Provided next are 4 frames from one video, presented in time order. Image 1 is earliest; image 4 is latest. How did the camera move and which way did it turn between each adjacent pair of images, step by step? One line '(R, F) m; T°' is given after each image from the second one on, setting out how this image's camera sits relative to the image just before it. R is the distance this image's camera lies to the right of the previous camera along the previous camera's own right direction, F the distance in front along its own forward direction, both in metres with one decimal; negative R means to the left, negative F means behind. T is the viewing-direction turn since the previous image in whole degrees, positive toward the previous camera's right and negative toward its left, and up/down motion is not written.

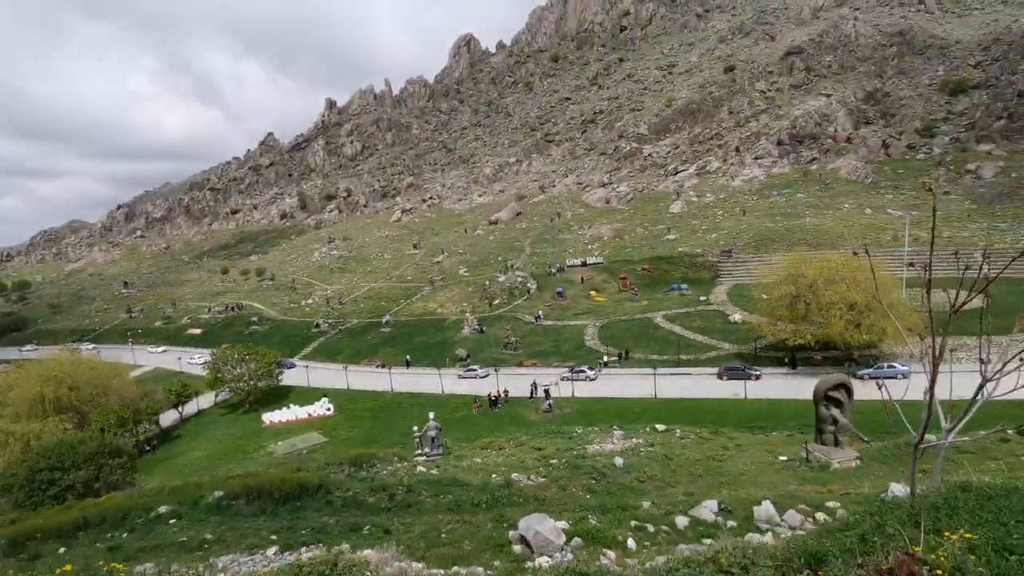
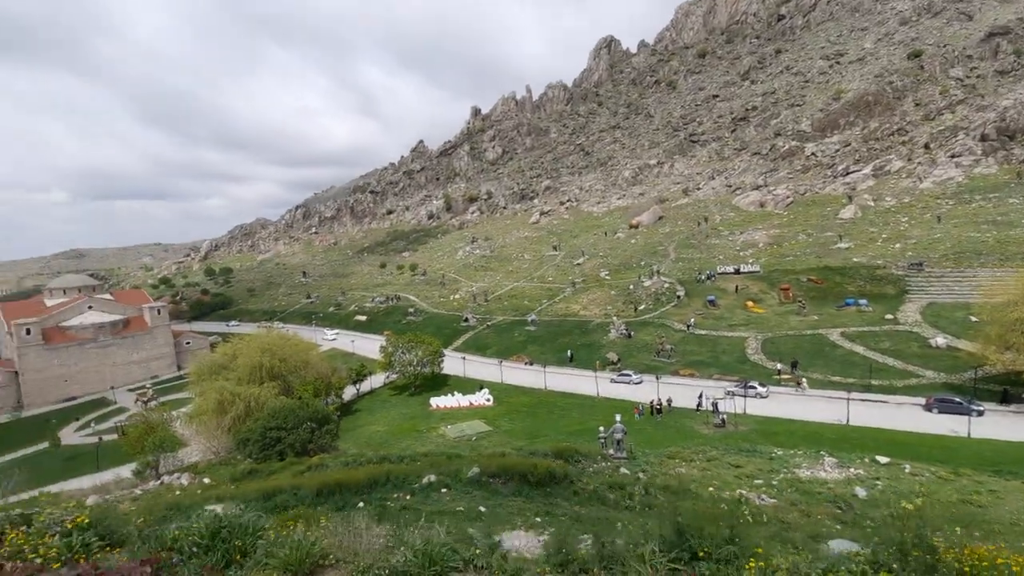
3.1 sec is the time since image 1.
(-2.1, -0.4) m; -14°
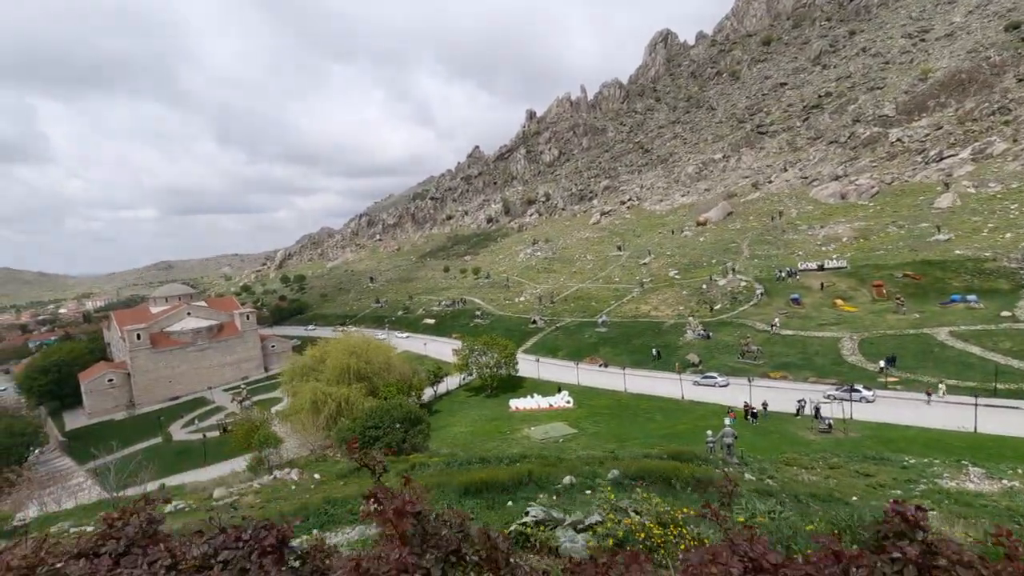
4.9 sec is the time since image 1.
(-1.4, 0.0) m; -6°
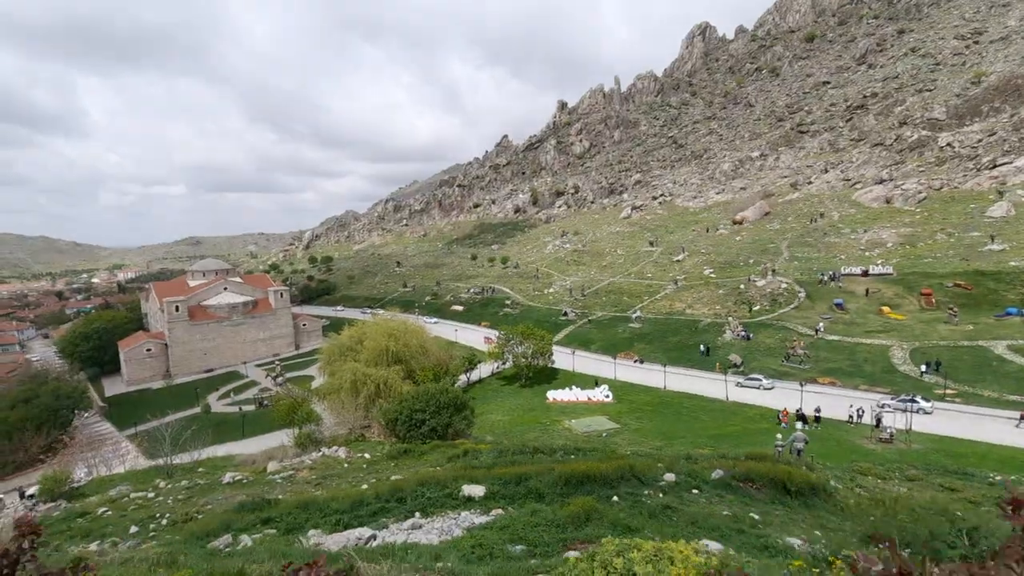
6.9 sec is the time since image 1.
(-1.5, +0.2) m; -2°
